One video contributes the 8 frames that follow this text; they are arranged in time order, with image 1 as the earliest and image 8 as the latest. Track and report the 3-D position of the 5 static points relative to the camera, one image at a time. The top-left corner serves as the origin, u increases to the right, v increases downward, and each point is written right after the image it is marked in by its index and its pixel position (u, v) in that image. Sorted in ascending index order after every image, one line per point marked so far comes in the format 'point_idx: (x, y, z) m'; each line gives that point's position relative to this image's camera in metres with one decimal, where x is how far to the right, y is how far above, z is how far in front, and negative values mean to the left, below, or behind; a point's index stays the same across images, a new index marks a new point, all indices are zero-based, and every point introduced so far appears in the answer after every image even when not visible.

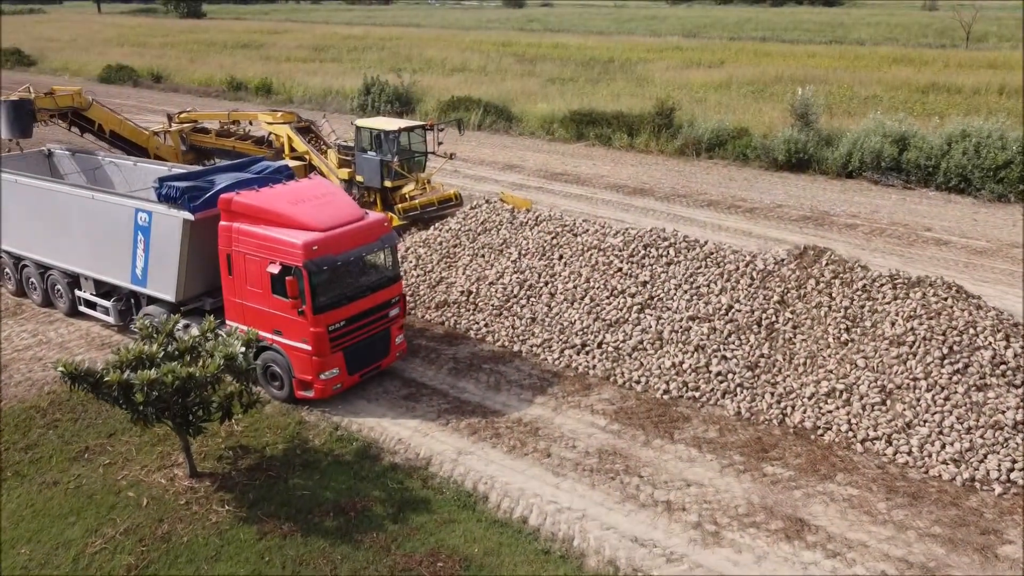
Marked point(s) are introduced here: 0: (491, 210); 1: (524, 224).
0: (-0.3, +1.2, +12.6) m
1: (+0.2, +0.9, +12.1) m
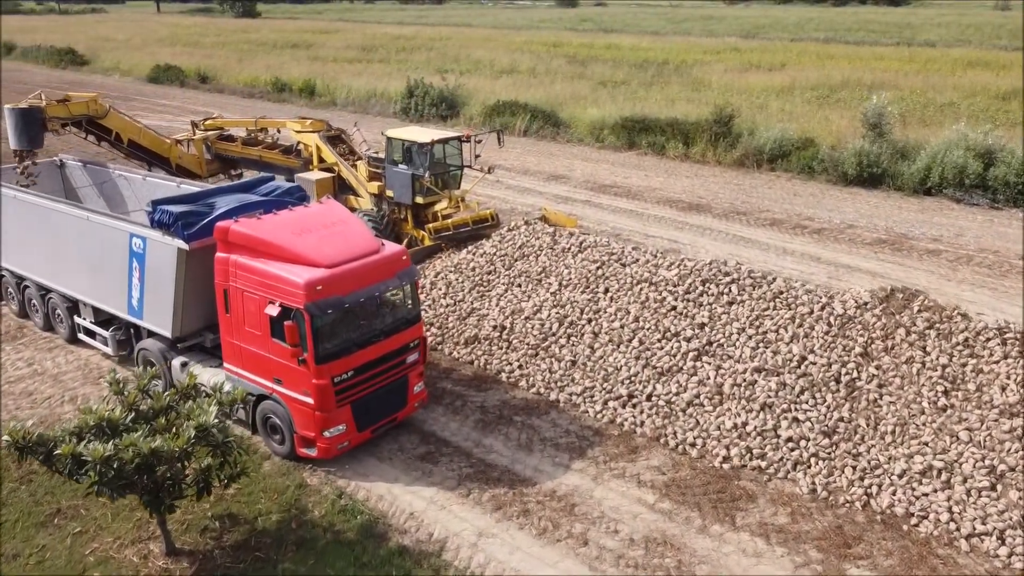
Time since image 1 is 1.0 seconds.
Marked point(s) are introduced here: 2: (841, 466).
0: (+0.3, +0.7, +11.4) m
1: (+0.7, +0.5, +10.8) m
2: (+2.9, -1.6, +7.3) m
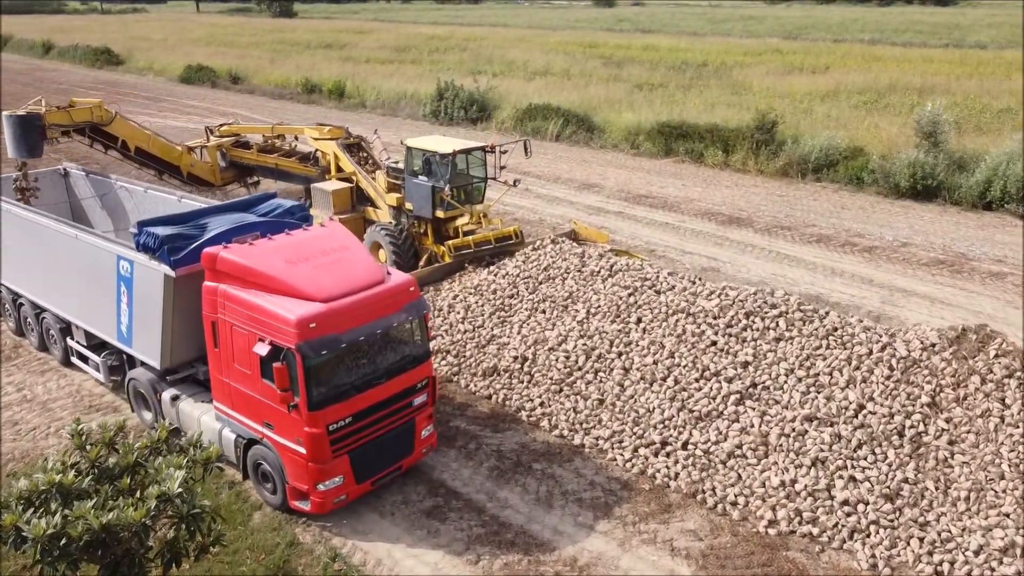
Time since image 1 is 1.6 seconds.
0: (+0.6, +0.4, +10.6) m
1: (+1.0, +0.2, +10.0) m
2: (+3.1, -1.9, +6.4) m
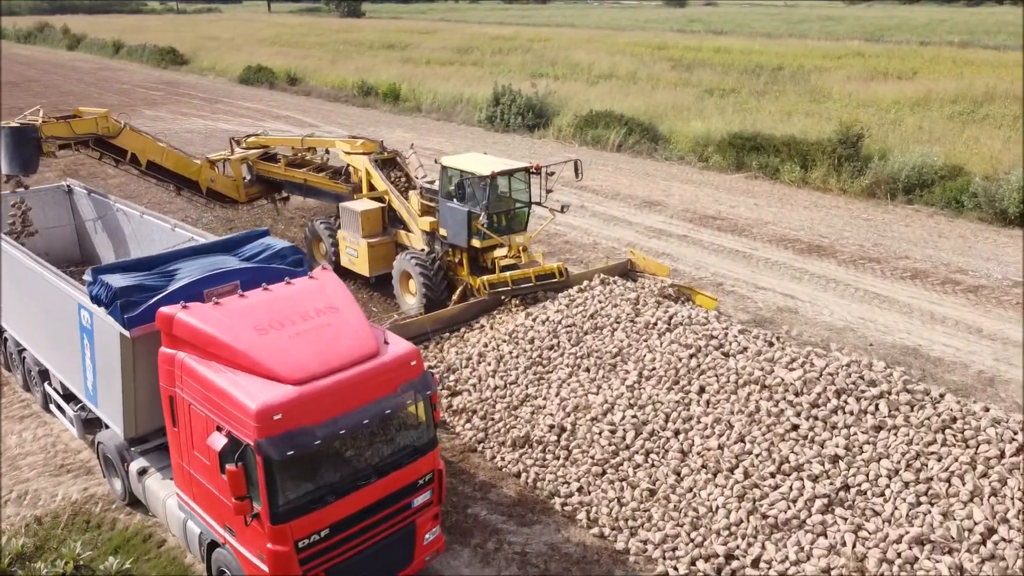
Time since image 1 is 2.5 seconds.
0: (+1.0, -0.1, +9.1) m
1: (+1.4, -0.4, +8.4) m
2: (+3.1, -2.5, +4.7) m
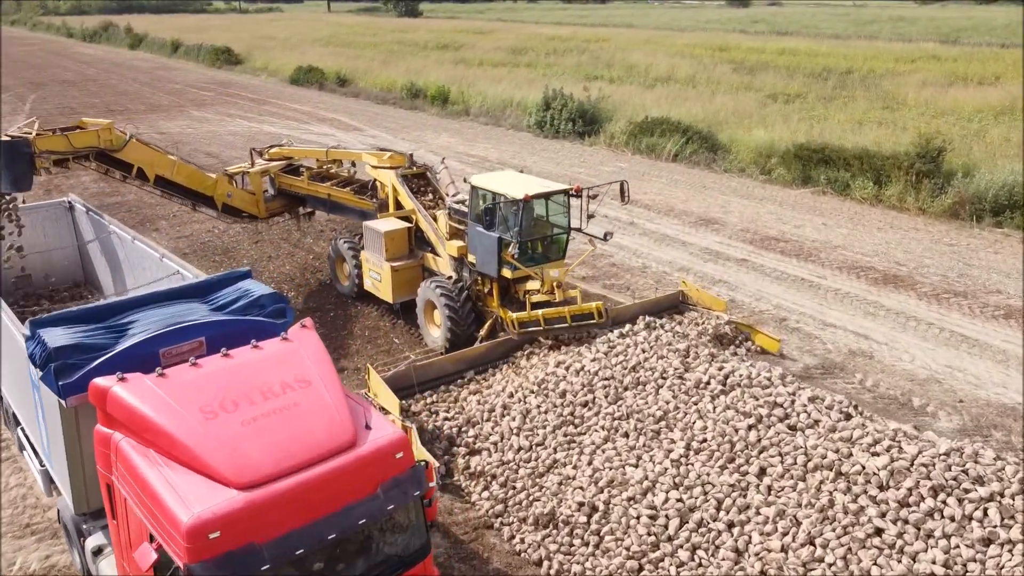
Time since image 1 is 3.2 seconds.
0: (+1.3, -0.5, +7.9) m
1: (+1.7, -0.8, +7.2) m
2: (+3.1, -3.0, +3.4) m
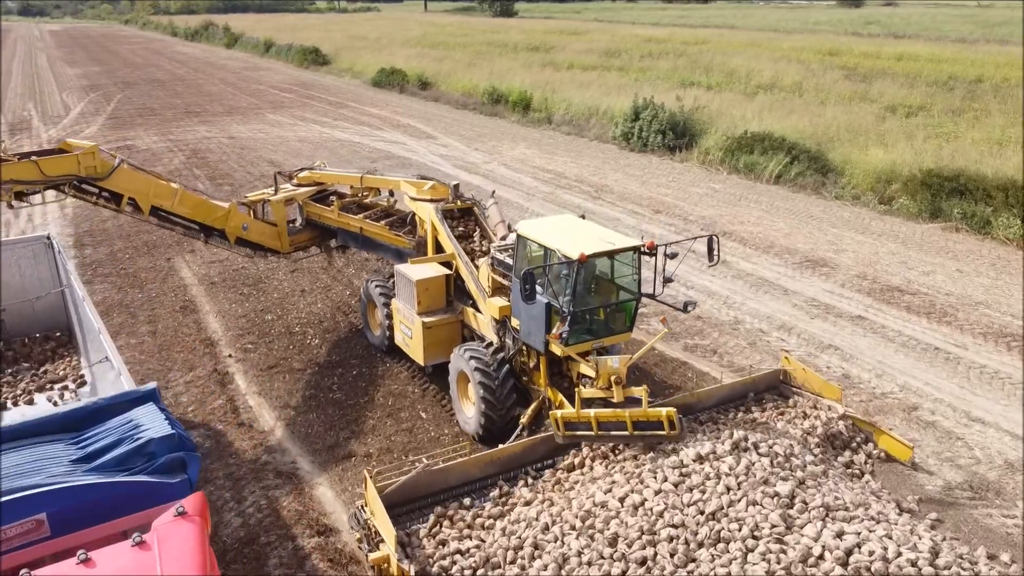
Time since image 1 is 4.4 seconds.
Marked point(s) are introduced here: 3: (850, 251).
0: (+1.6, -1.3, +5.8) m
1: (+1.8, -1.6, +5.0) m
2: (+2.7, -3.8, +1.1) m
3: (+5.7, +0.6, +13.9) m
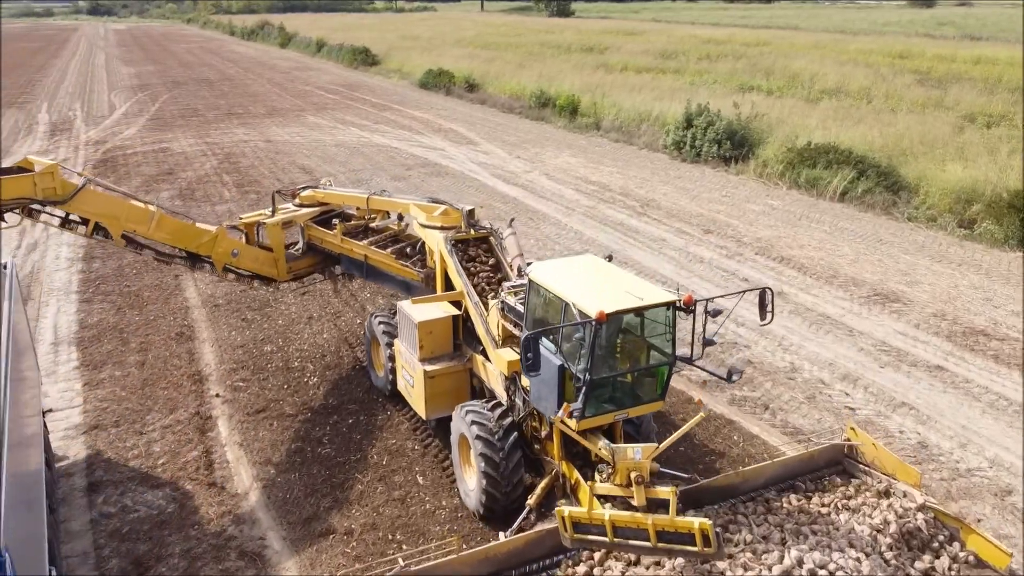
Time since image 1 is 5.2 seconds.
0: (+1.5, -1.8, +4.4) m
1: (+1.7, -2.1, +3.7) m
2: (+2.3, -4.3, -0.3) m
3: (+6.2, +0.1, +12.3) m
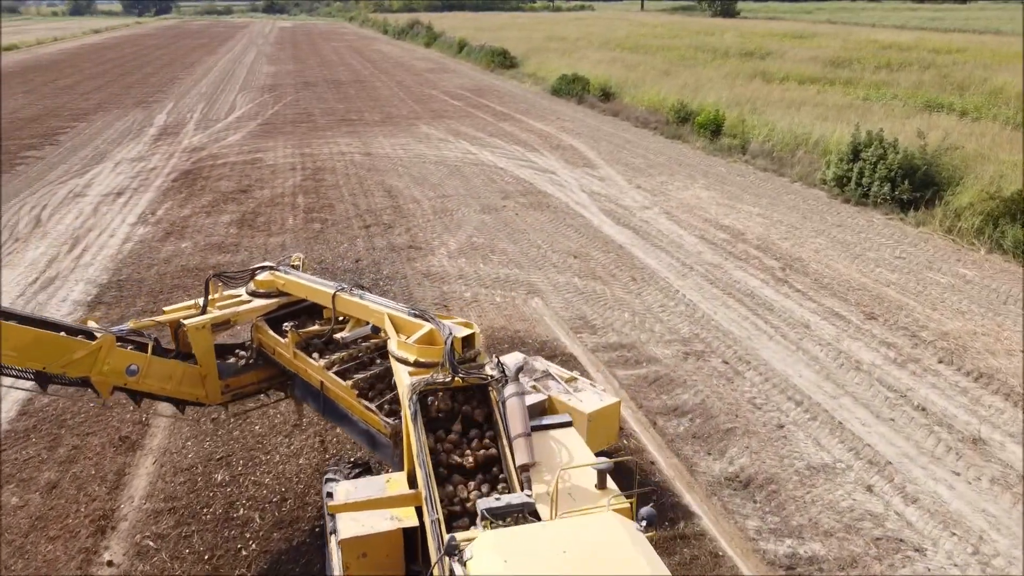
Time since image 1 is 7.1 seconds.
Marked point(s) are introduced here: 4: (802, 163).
0: (+0.7, -3.0, +1.0) m
1: (+0.8, -3.3, +0.3) m
2: (+0.5, -5.6, -3.8) m
3: (+6.8, -1.5, +7.9) m
4: (+7.0, +3.0, +19.7) m
